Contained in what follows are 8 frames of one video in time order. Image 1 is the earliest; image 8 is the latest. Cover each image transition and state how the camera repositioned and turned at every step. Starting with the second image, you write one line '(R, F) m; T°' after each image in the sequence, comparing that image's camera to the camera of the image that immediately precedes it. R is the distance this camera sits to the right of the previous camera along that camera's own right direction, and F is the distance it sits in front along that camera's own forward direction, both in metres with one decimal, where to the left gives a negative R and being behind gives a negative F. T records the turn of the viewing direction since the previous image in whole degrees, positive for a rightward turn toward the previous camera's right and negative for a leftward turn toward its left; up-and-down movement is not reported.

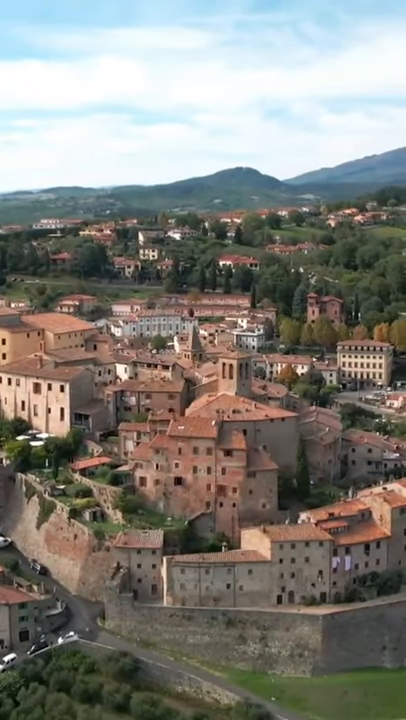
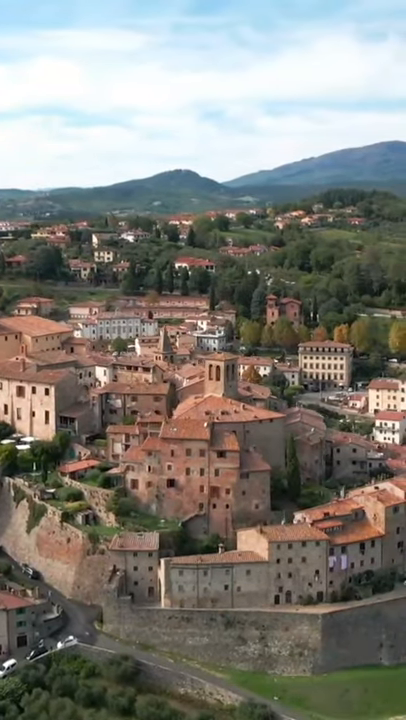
(-2.1, 0.0) m; +3°
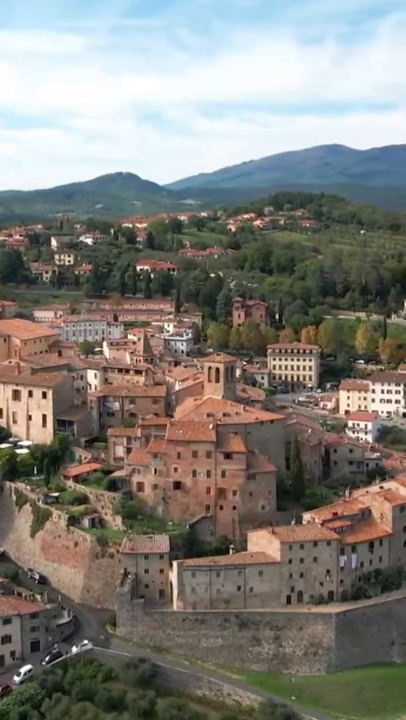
(-2.6, 0.0) m; +3°
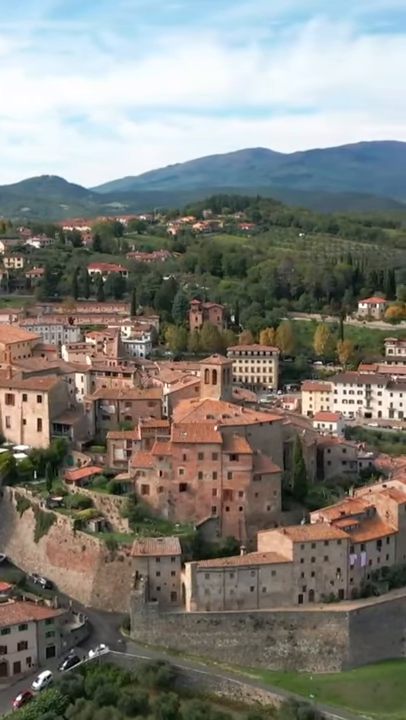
(-3.1, 0.0) m; +4°
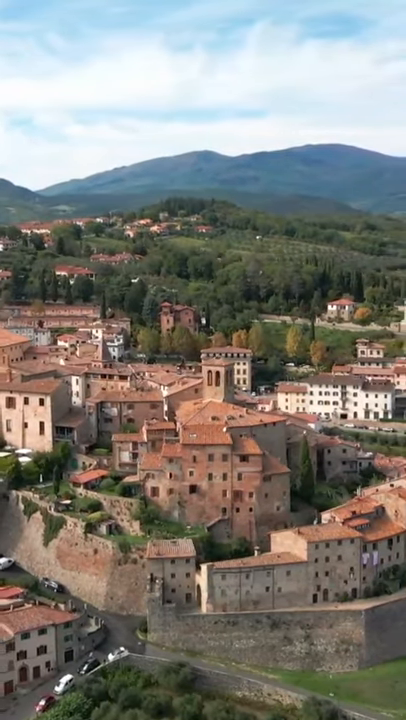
(-2.5, 0.0) m; +3°
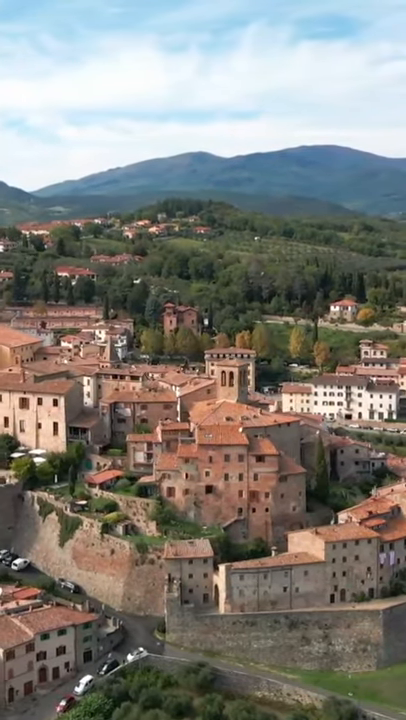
(-0.9, 0.0) m; 0°
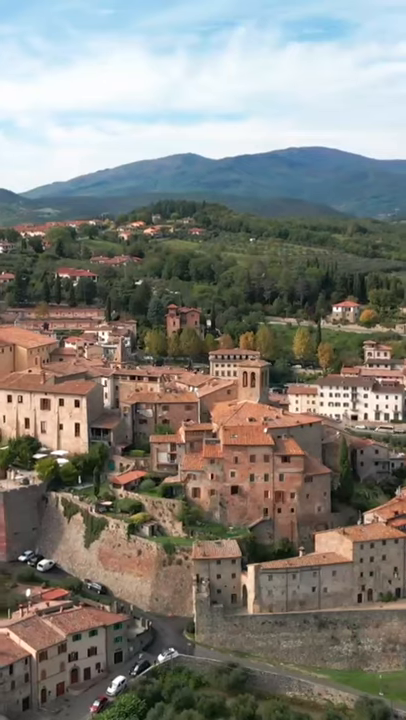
(-1.5, 0.0) m; +1°
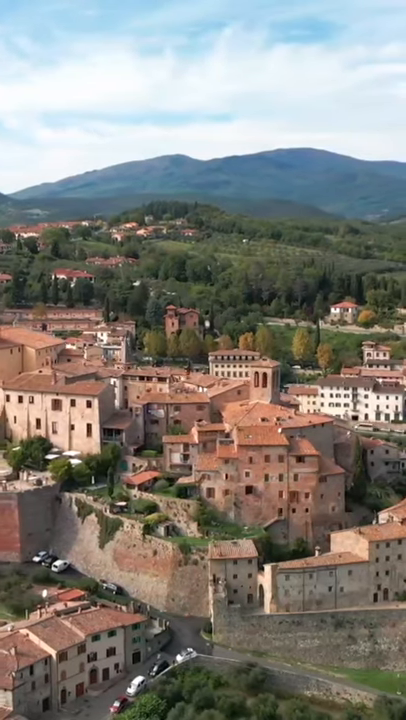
(-1.0, 0.0) m; +1°
